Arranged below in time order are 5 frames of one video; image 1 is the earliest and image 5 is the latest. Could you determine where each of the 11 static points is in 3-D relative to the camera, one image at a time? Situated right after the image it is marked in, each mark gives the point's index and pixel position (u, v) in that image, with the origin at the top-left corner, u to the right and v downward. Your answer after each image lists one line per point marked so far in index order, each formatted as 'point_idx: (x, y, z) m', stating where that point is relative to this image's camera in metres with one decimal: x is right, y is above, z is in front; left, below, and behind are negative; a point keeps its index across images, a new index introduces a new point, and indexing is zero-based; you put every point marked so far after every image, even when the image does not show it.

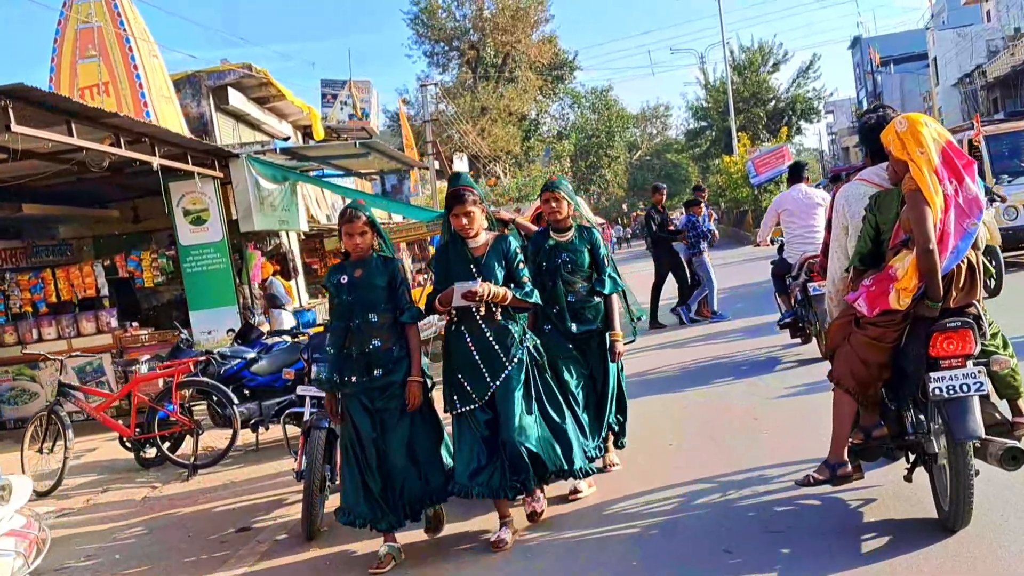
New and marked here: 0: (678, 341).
0: (+1.2, -0.4, +9.6) m
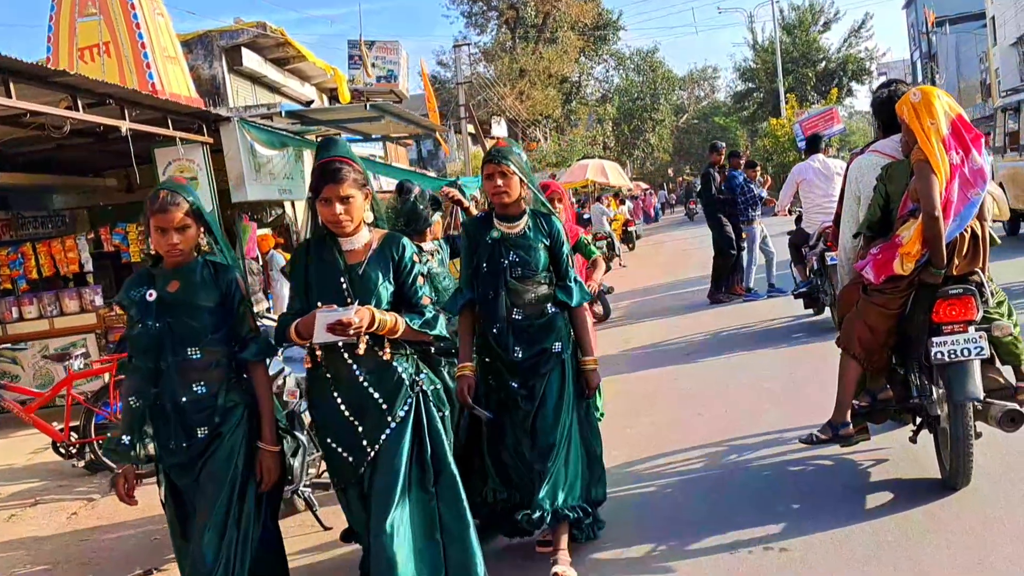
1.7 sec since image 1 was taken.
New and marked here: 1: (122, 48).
0: (+1.3, -0.2, +8.7) m
1: (-3.1, +1.9, +9.3) m
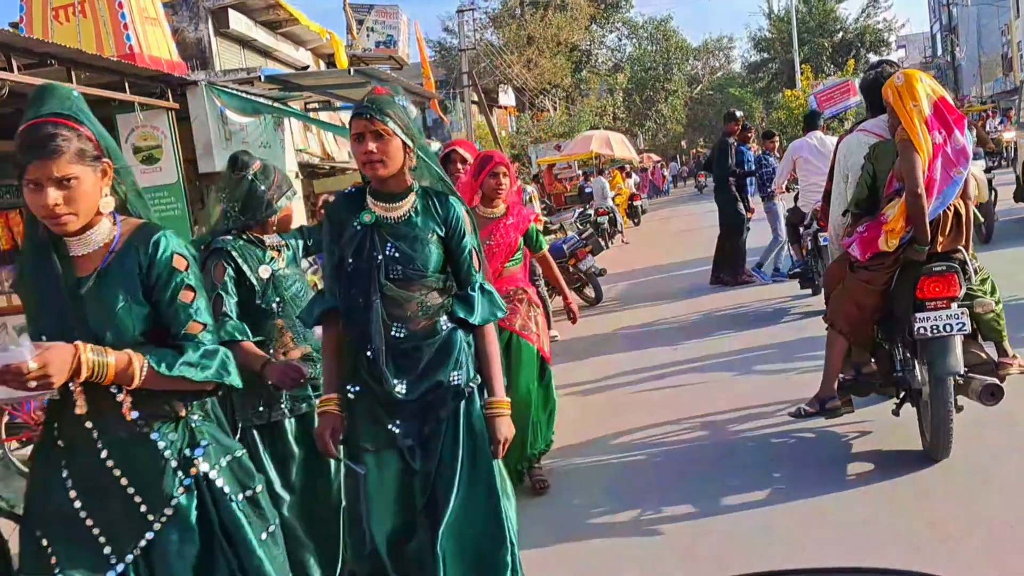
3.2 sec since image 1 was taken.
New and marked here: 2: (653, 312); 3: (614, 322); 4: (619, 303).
0: (+1.2, -0.1, +8.1) m
1: (-3.1, +2.1, +8.7) m
2: (+0.9, -0.2, +7.7) m
3: (+0.7, -0.2, +7.5) m
4: (+0.8, -0.1, +8.5) m
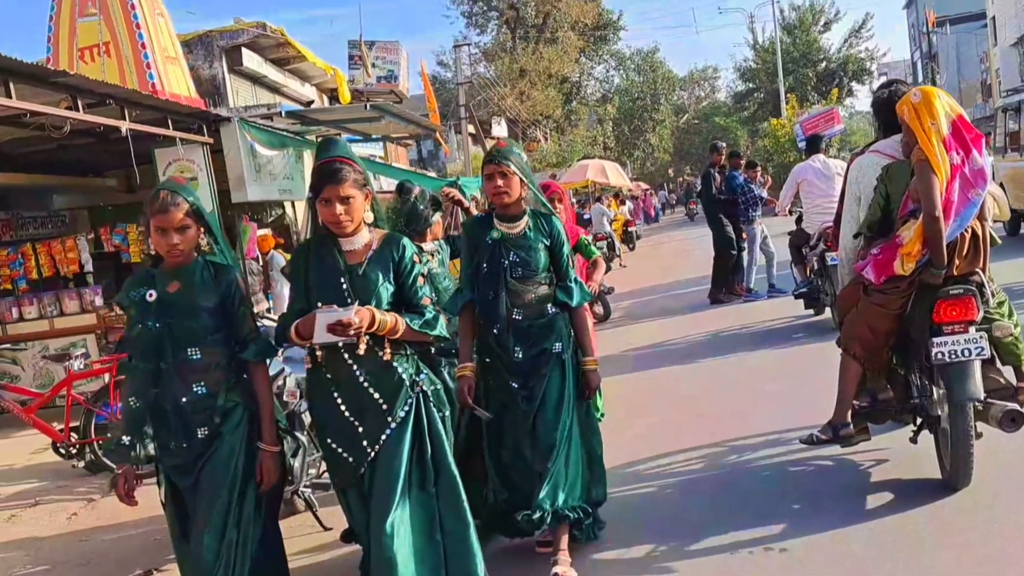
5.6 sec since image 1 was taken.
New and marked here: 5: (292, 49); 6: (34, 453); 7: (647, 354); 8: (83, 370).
0: (+1.3, -0.2, +8.7) m
1: (-3.1, +1.9, +9.3) m
2: (+1.0, -0.3, +8.3) m
3: (+0.8, -0.3, +8.1) m
4: (+0.9, -0.2, +9.0) m
5: (-2.6, +2.8, +13.9) m
6: (-2.5, -0.8, +6.1) m
7: (+0.8, -0.4, +7.3) m
8: (-1.8, -0.3, +5.0) m
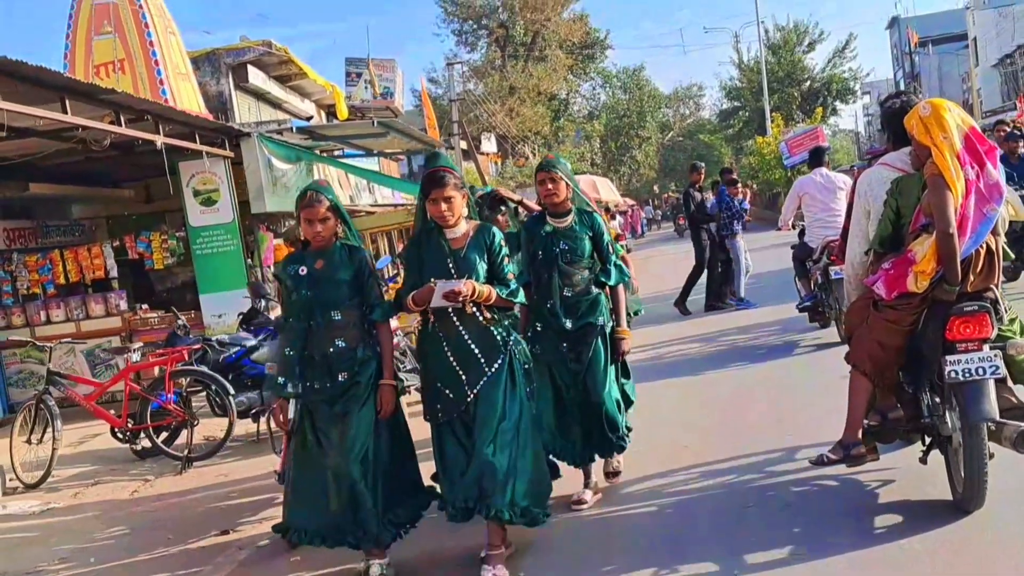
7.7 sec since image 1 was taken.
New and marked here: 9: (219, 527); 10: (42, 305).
0: (+1.4, -0.3, +9.2) m
1: (-3.0, +1.8, +9.8) m
2: (+1.1, -0.3, +8.8) m
3: (+0.8, -0.4, +8.6) m
4: (+0.9, -0.3, +9.5) m
5: (-2.6, +2.7, +14.4) m
6: (-2.4, -0.9, +6.6) m
7: (+0.9, -0.5, +7.8) m
8: (-1.7, -0.3, +5.5) m
9: (-1.0, -0.8, +4.3) m
10: (-3.3, -0.1, +8.3) m
